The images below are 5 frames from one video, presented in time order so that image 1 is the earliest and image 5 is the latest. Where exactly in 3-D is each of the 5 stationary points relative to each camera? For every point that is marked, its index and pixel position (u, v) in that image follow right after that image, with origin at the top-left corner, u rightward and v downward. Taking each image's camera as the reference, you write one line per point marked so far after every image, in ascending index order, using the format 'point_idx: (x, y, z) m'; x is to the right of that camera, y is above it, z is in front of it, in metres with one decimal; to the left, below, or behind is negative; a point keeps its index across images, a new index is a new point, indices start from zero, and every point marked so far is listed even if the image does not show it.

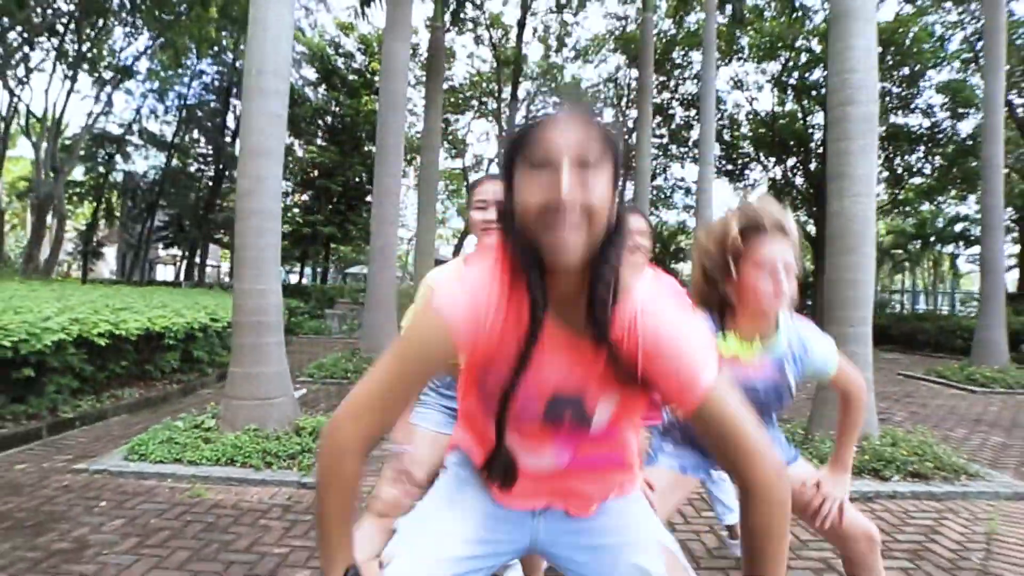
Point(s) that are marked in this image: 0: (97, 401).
0: (-4.9, -1.3, +7.5) m
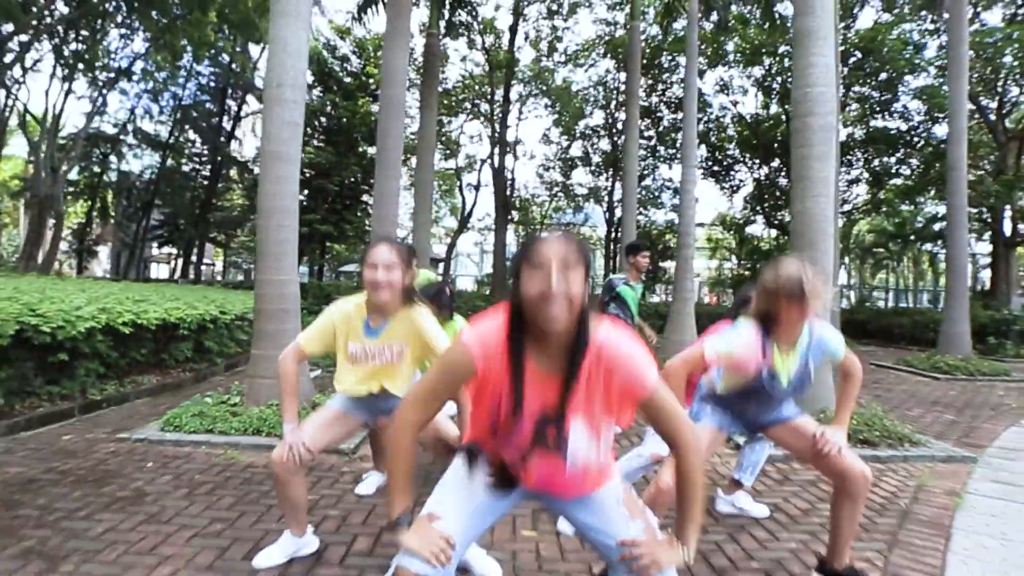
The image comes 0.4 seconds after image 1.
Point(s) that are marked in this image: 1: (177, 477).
0: (-5.0, -1.2, +8.1) m
1: (-2.4, -1.4, +4.6) m
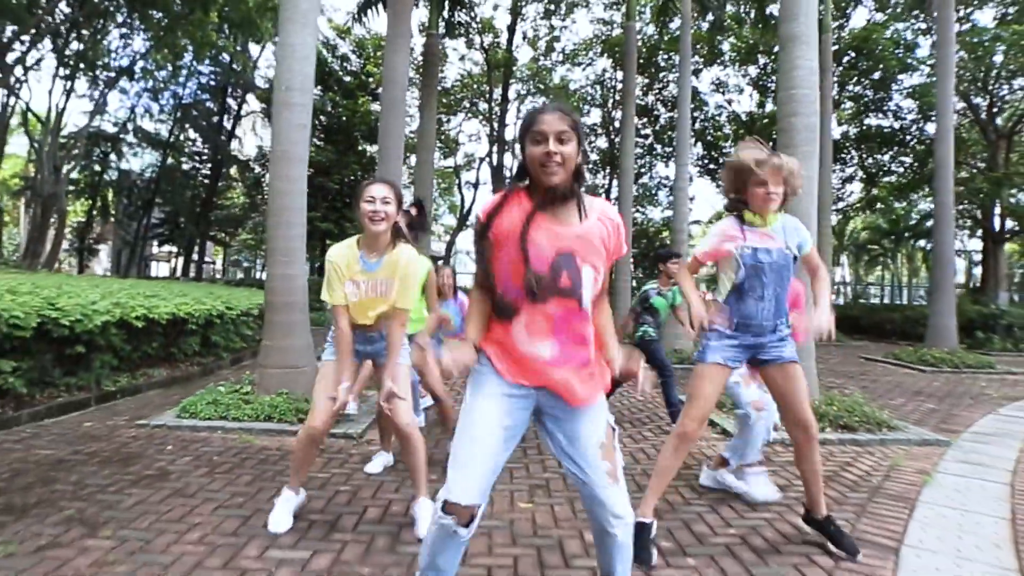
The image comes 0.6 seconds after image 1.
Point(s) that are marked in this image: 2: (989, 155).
0: (-5.0, -1.2, +8.4) m
1: (-2.4, -1.3, +4.9) m
2: (+14.4, +4.0, +19.2) m
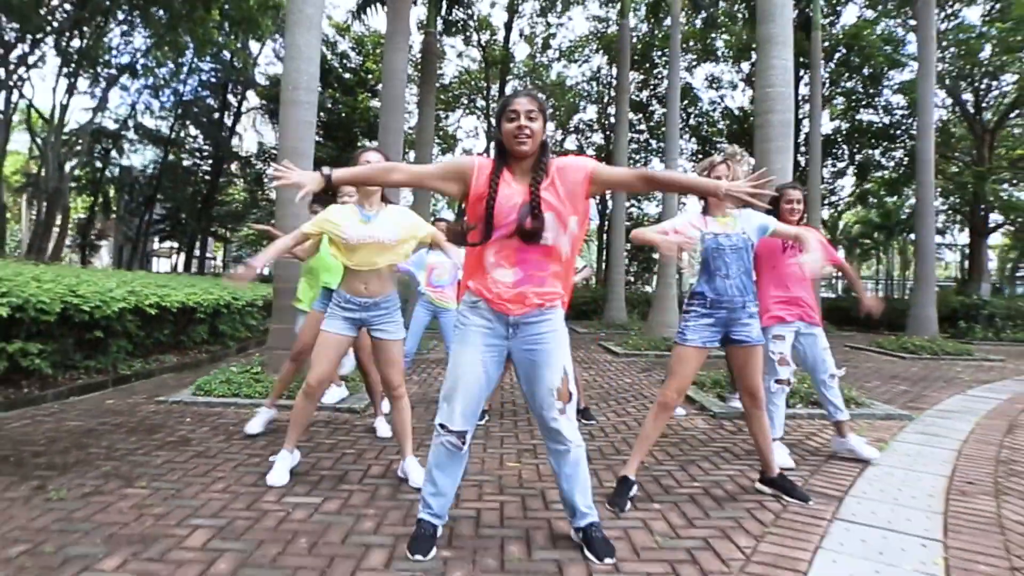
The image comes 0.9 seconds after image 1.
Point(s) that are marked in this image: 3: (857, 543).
0: (-5.1, -1.0, +8.9) m
1: (-2.5, -1.2, +5.4) m
2: (+14.3, +4.3, +19.7) m
3: (+1.8, -1.3, +3.3) m
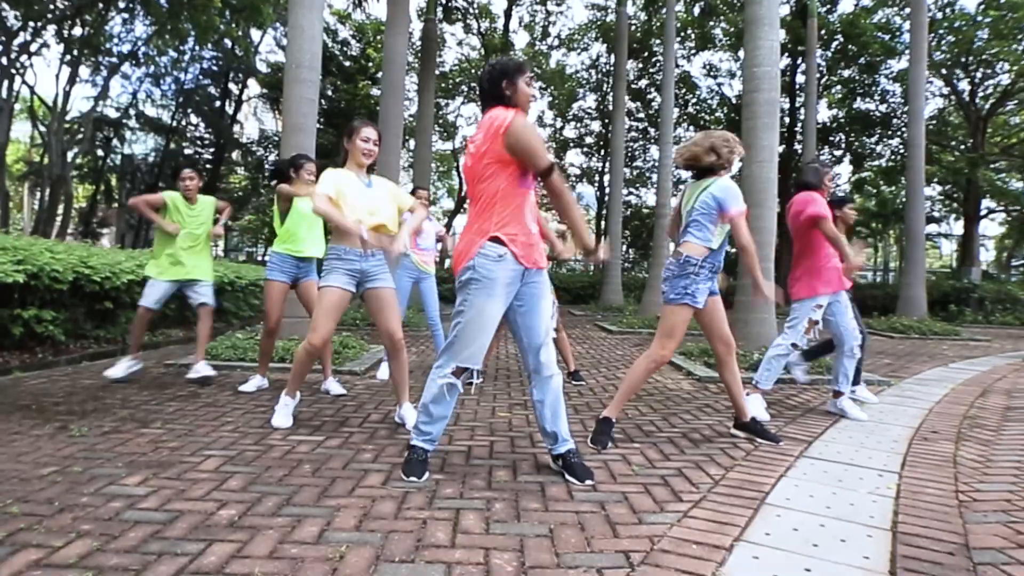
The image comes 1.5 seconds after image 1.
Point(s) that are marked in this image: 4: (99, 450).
0: (-5.1, -0.7, +9.1) m
1: (-2.6, -0.9, +5.6) m
2: (+14.2, +4.7, +19.8) m
3: (+1.7, -1.0, +3.5) m
4: (-2.3, -0.9, +3.5) m
